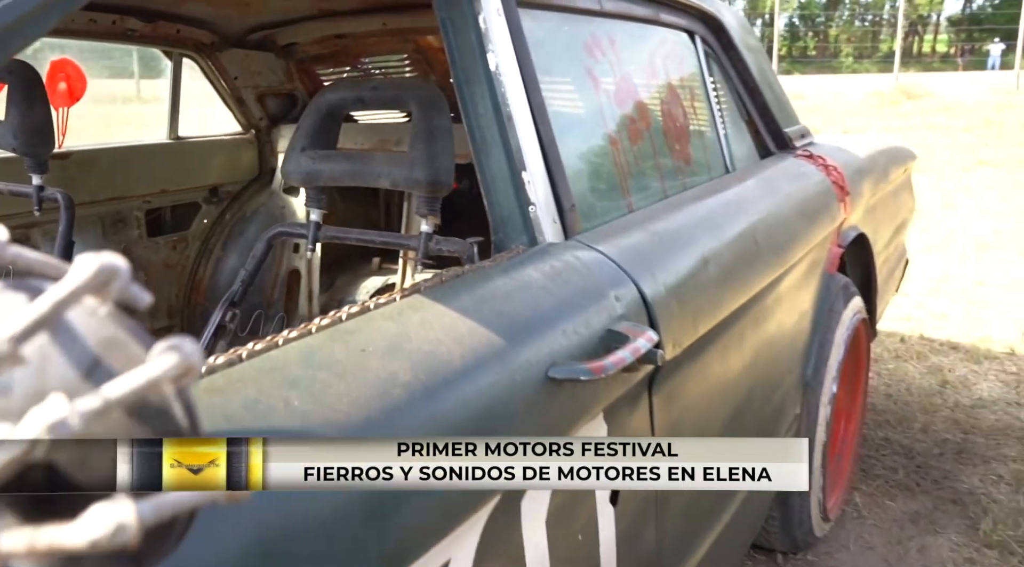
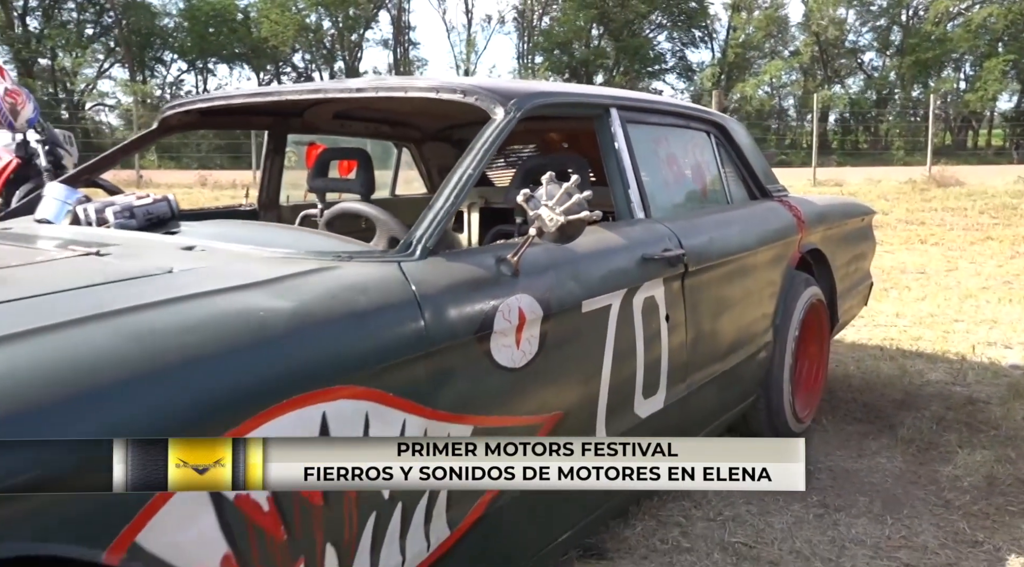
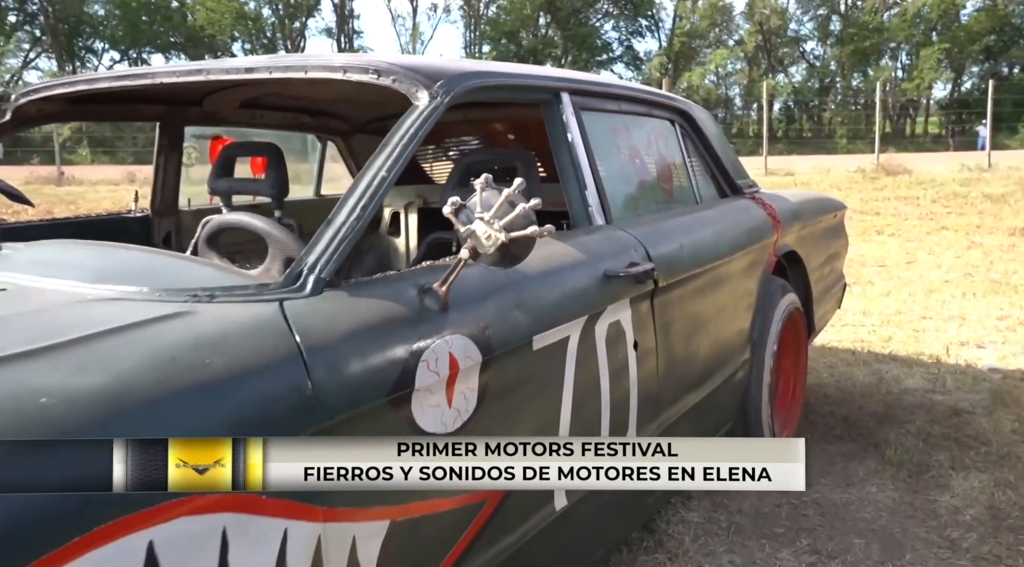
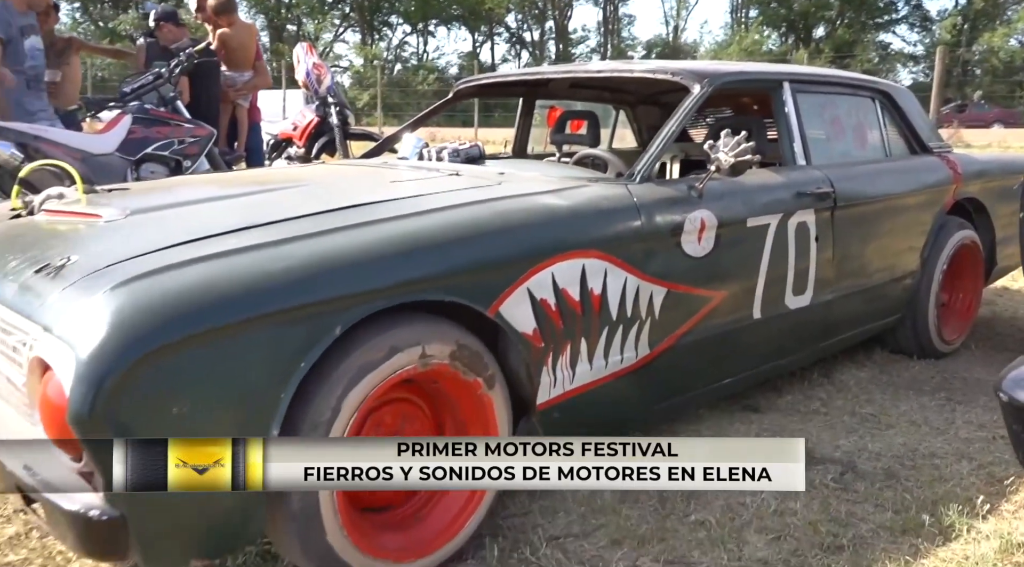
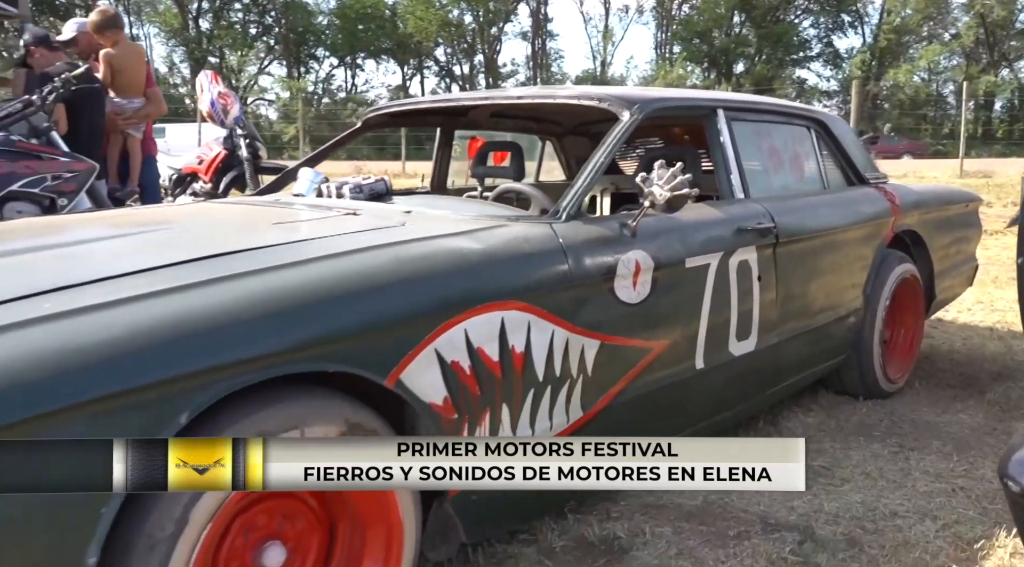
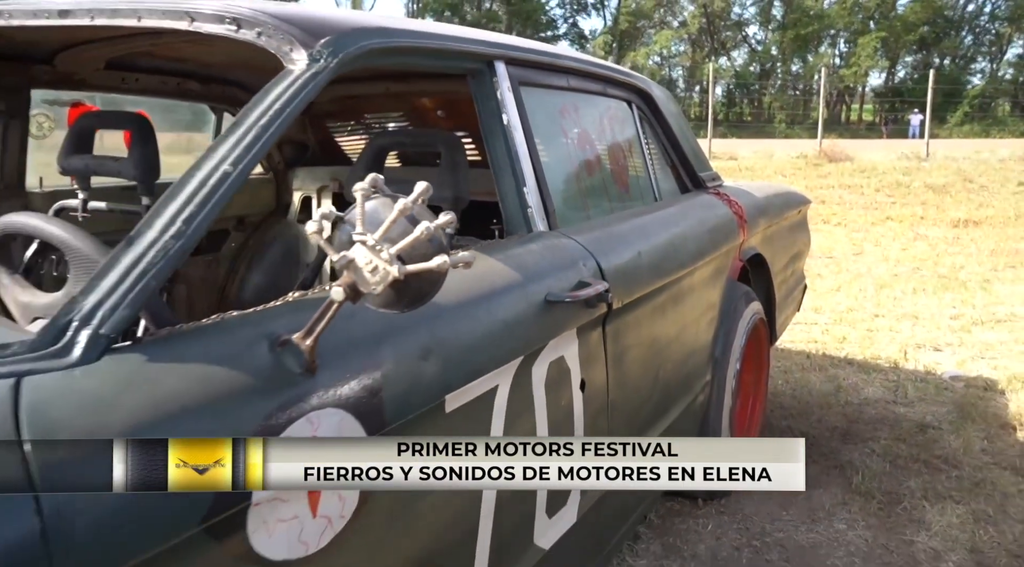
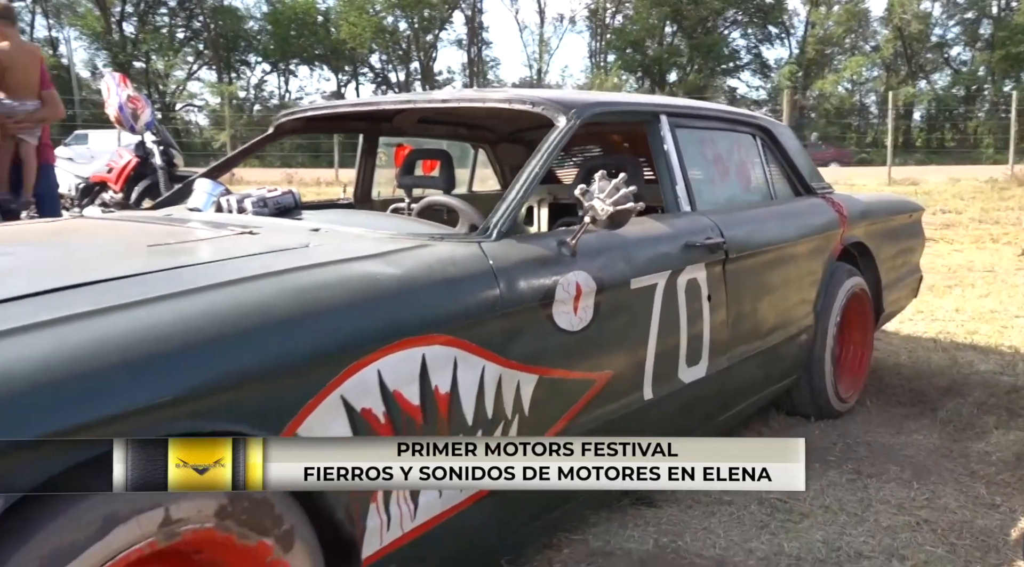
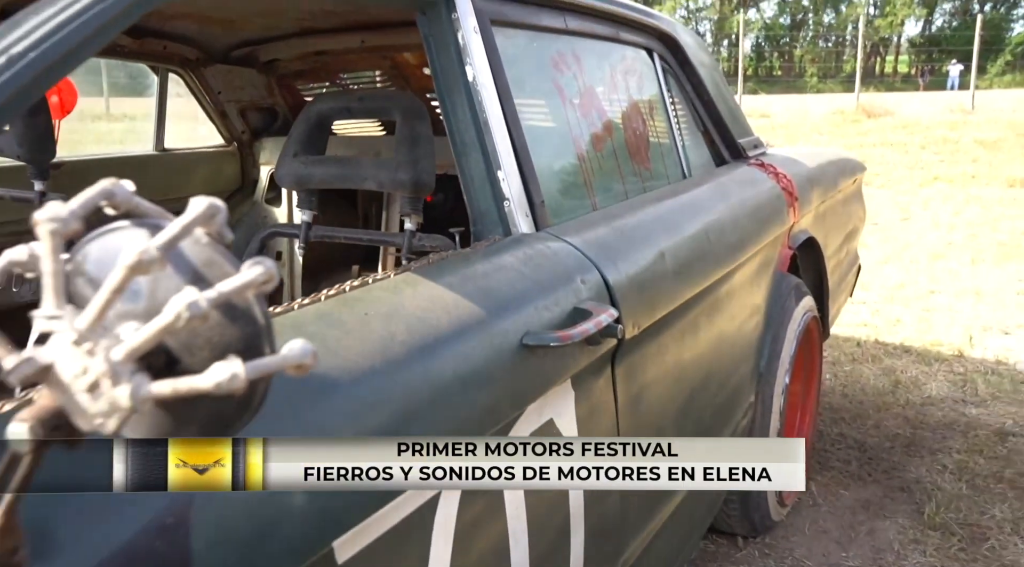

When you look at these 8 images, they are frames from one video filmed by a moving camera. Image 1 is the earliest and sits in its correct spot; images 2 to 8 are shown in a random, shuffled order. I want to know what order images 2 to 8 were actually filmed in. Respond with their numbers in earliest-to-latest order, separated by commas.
8, 6, 3, 2, 7, 5, 4
